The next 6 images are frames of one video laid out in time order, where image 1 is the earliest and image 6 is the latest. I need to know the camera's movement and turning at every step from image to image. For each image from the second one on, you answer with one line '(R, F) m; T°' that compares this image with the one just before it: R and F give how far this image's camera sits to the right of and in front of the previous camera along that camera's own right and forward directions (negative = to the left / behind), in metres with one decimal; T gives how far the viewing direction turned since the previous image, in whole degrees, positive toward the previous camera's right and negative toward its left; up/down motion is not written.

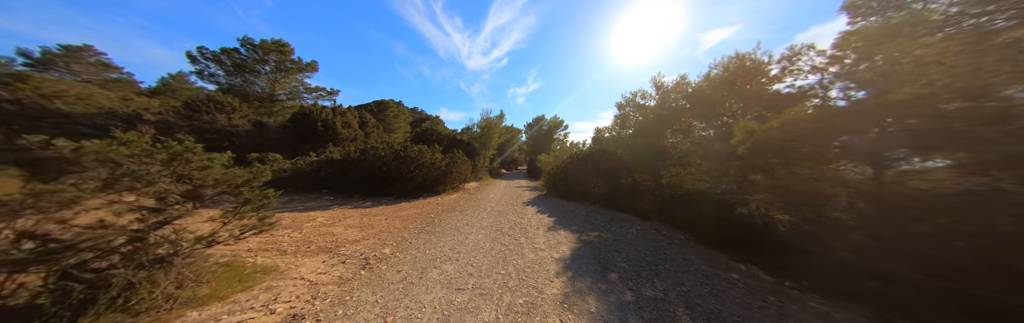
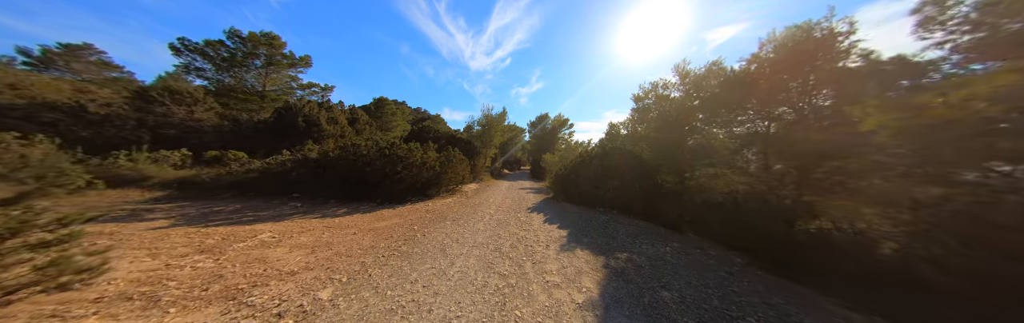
(0.0, +1.5) m; -1°
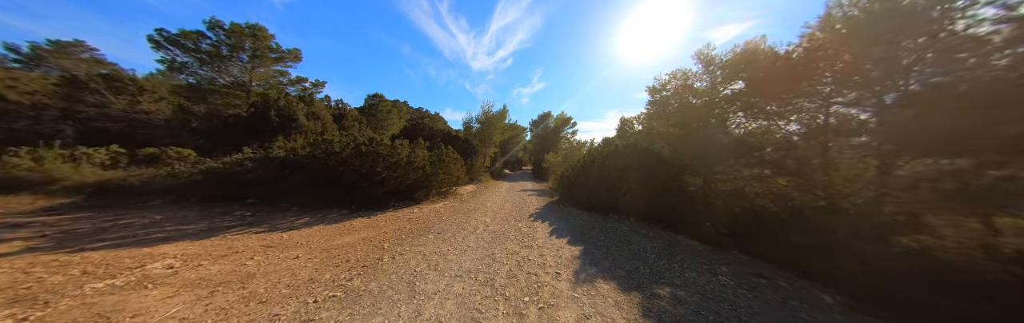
(+0.1, +1.4) m; 0°
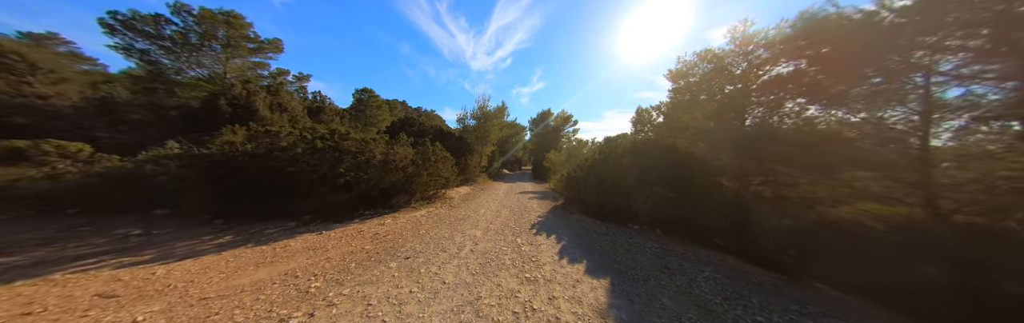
(+0.1, +1.6) m; 0°
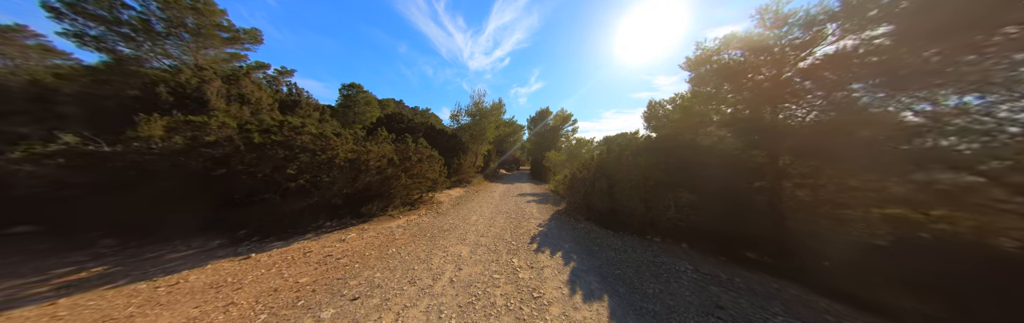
(+0.1, +1.2) m; +1°
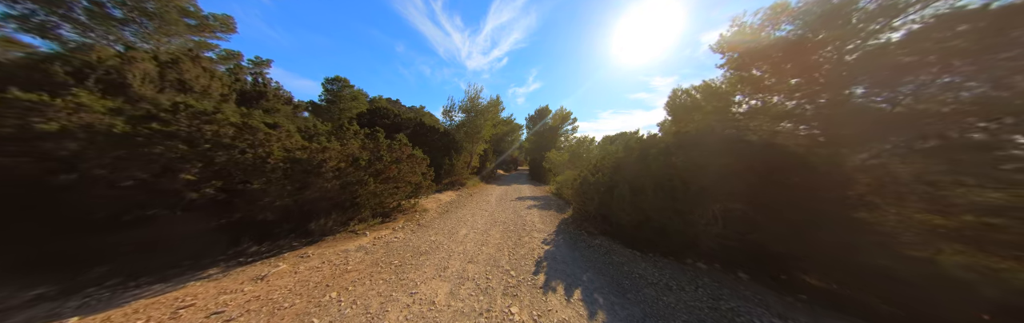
(0.0, +1.5) m; +1°
